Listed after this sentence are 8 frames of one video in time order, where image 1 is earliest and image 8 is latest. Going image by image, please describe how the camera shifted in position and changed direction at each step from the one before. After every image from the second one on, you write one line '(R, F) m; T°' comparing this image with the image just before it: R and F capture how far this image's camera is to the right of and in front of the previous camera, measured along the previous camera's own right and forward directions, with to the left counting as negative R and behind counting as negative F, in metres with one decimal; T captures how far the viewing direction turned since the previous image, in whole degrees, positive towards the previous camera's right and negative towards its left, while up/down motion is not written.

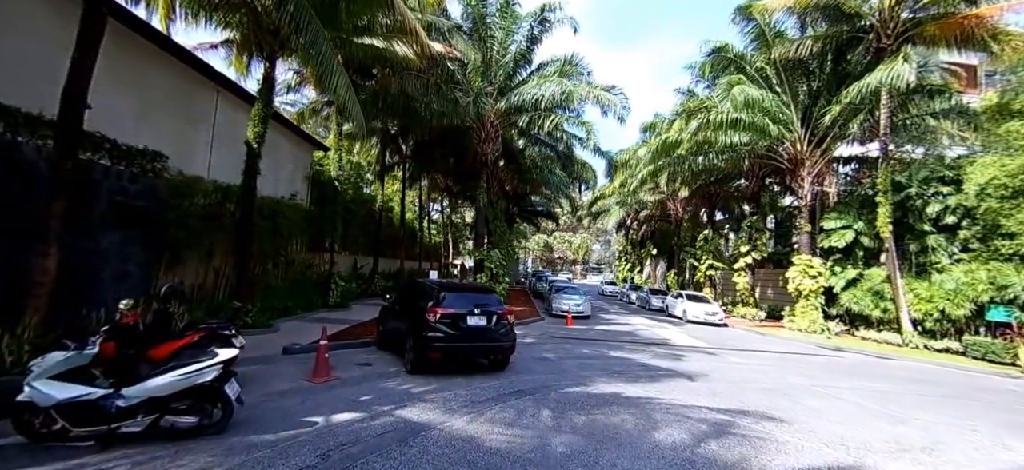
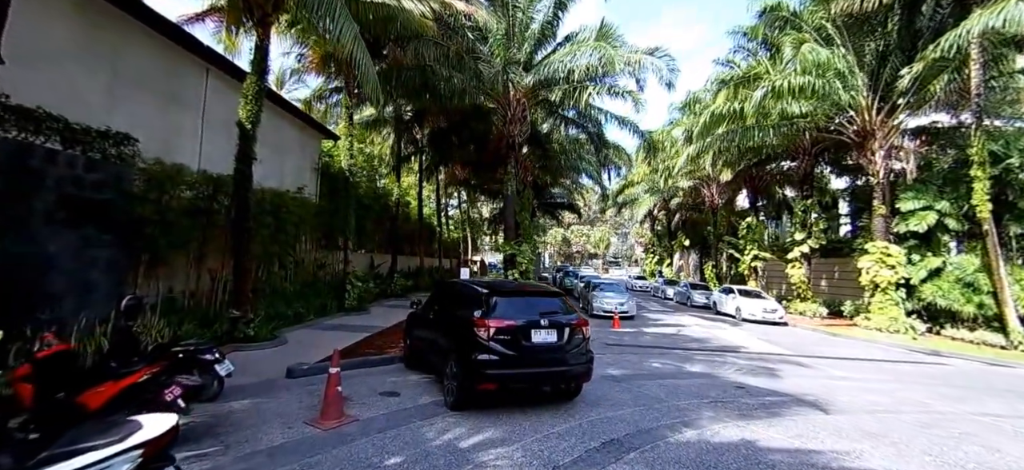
(-0.6, +1.9) m; -2°
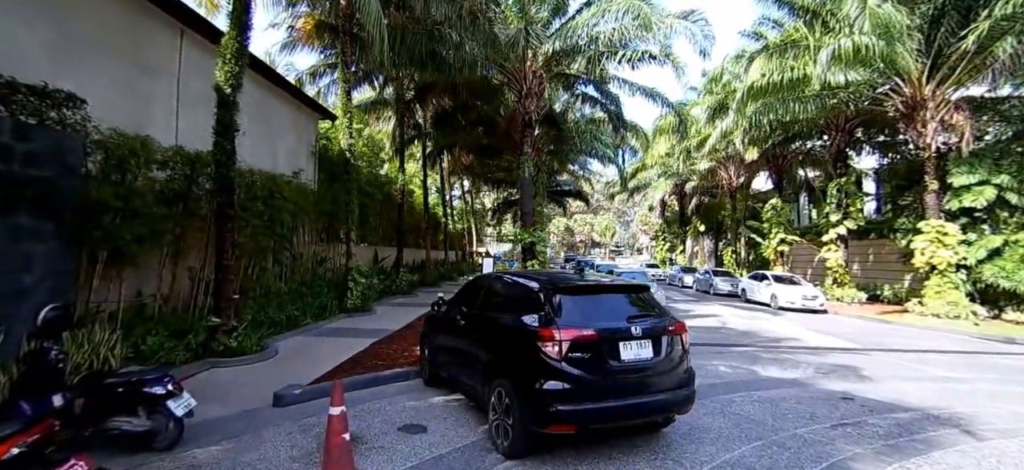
(-0.6, +1.5) m; 0°
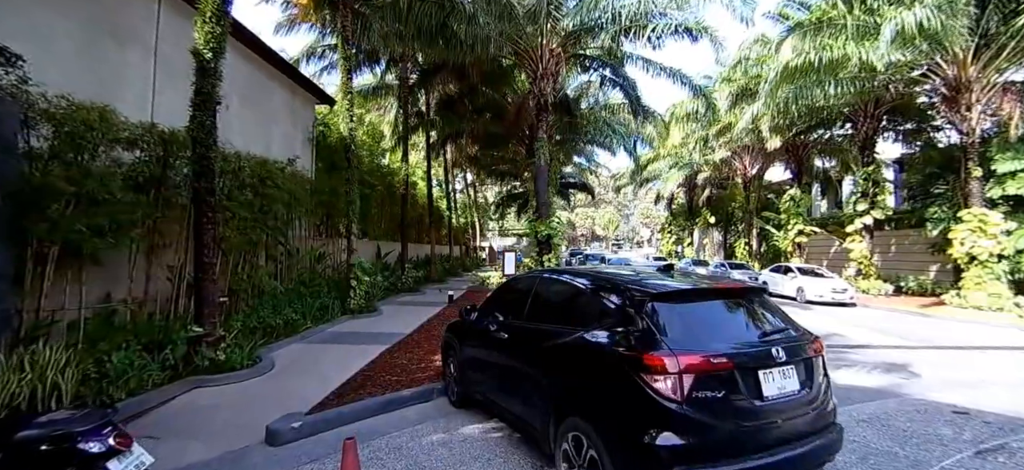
(-0.5, +1.1) m; 0°
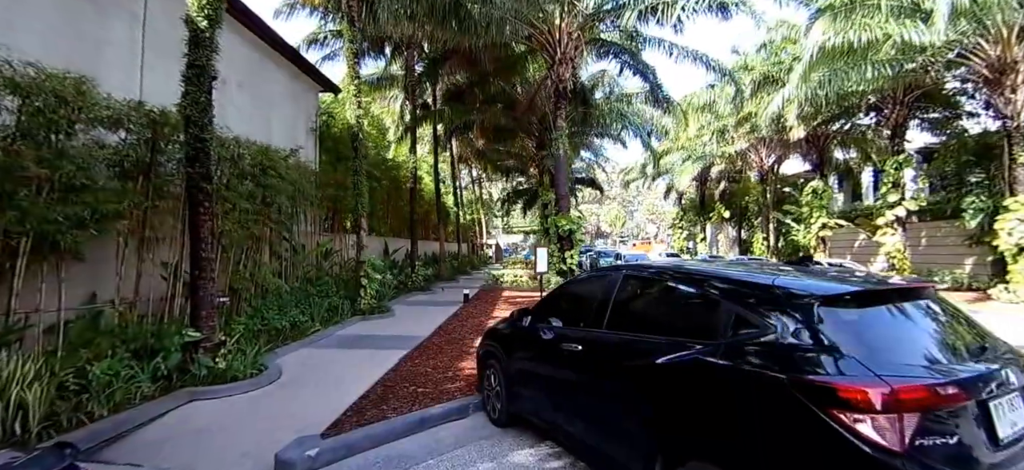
(-0.4, +0.7) m; 0°
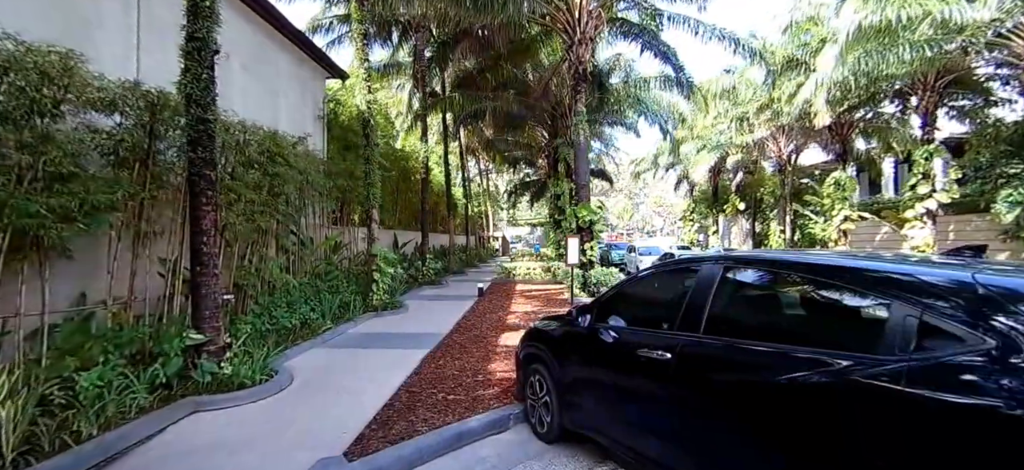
(-0.3, +0.6) m; 0°
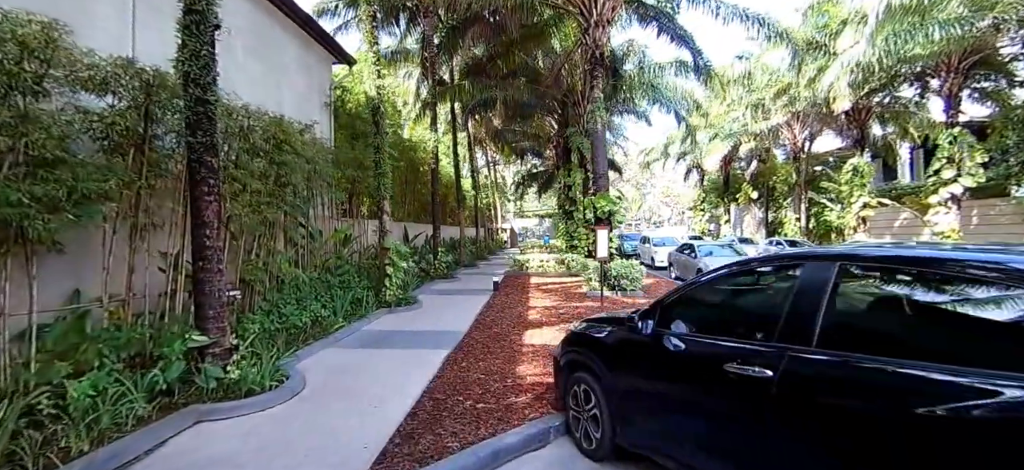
(-0.3, +0.4) m; -1°
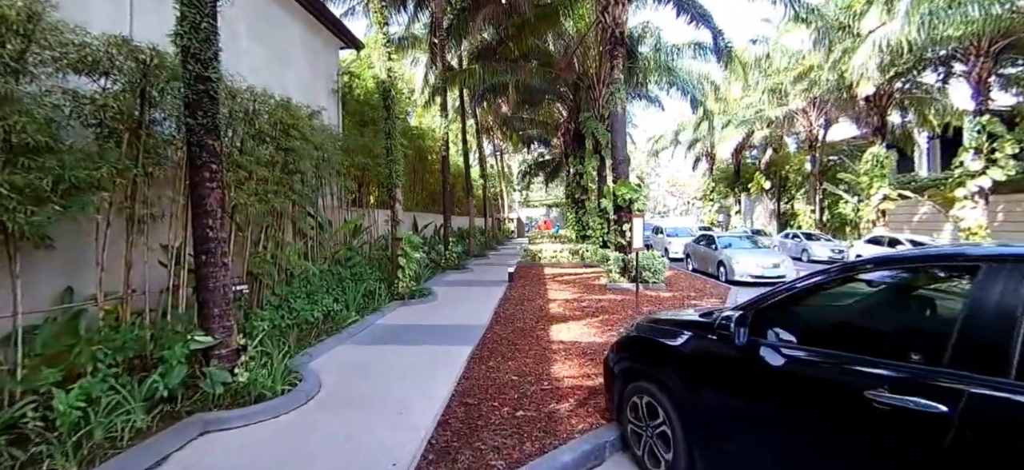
(-0.3, +0.4) m; 0°
